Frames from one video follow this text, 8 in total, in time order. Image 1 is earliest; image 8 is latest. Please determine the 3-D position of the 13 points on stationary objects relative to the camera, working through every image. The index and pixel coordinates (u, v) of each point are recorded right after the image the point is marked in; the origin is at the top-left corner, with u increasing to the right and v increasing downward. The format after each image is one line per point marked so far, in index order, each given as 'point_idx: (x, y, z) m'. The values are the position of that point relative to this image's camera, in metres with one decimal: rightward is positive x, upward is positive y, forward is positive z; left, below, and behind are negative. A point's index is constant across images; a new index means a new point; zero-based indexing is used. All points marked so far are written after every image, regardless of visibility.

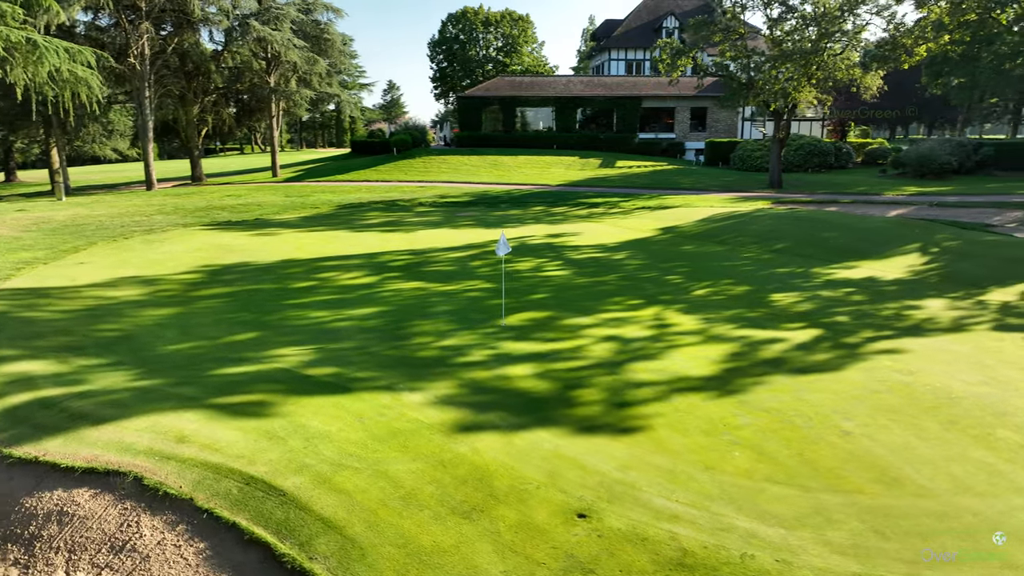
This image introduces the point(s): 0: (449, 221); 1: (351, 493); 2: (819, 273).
0: (-1.7, +1.8, +19.4) m
1: (-1.1, -1.5, +5.0) m
2: (+5.3, +0.3, +12.3) m
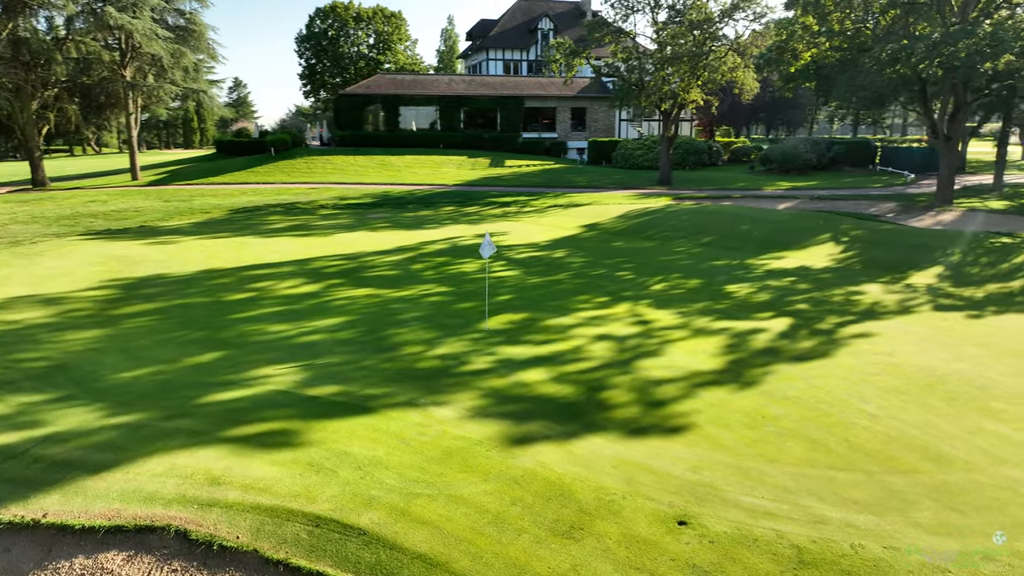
0: (-3.9, +1.7, +18.5) m
1: (-0.5, -1.5, +4.5) m
2: (+4.4, +0.4, +12.9) m
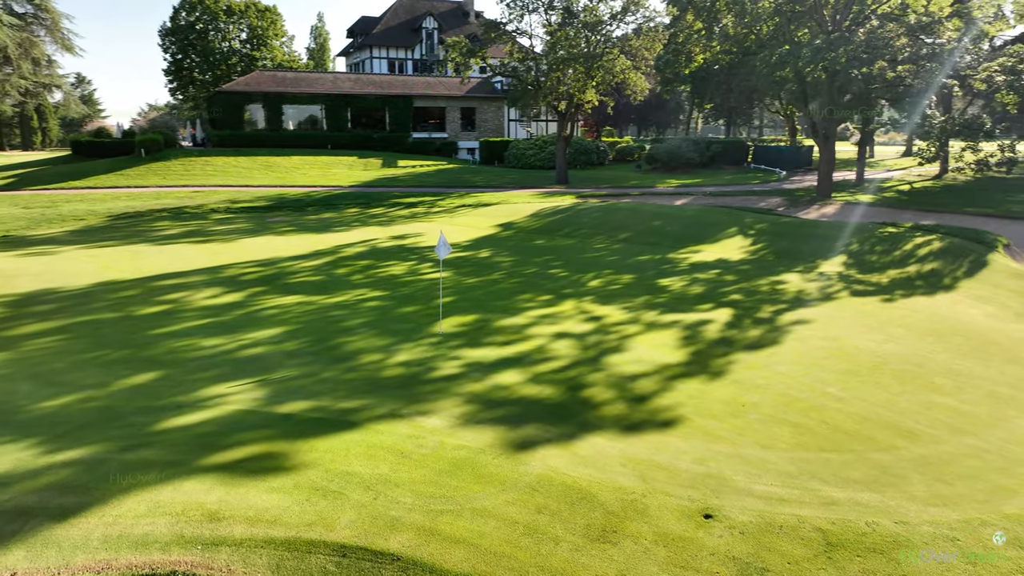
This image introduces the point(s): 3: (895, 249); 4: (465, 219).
0: (-6.1, +1.5, +17.5) m
1: (-0.2, -1.5, +4.3) m
2: (+3.1, +0.6, +13.3) m
3: (+7.1, +0.7, +13.1) m
4: (-1.2, +1.8, +18.5) m
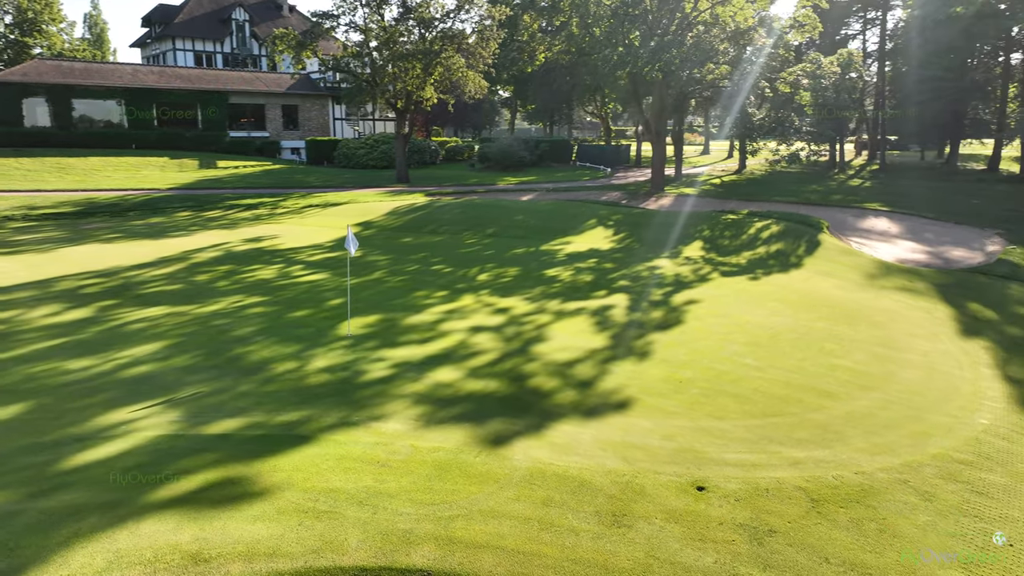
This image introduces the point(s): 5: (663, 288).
0: (-9.2, +1.1, +15.3) m
1: (-0.1, -1.4, +4.0) m
2: (+0.7, +0.7, +13.5) m
3: (+4.6, +1.1, +14.4) m
4: (-4.8, +1.7, +17.5) m
5: (+2.2, 0.0, +10.5) m
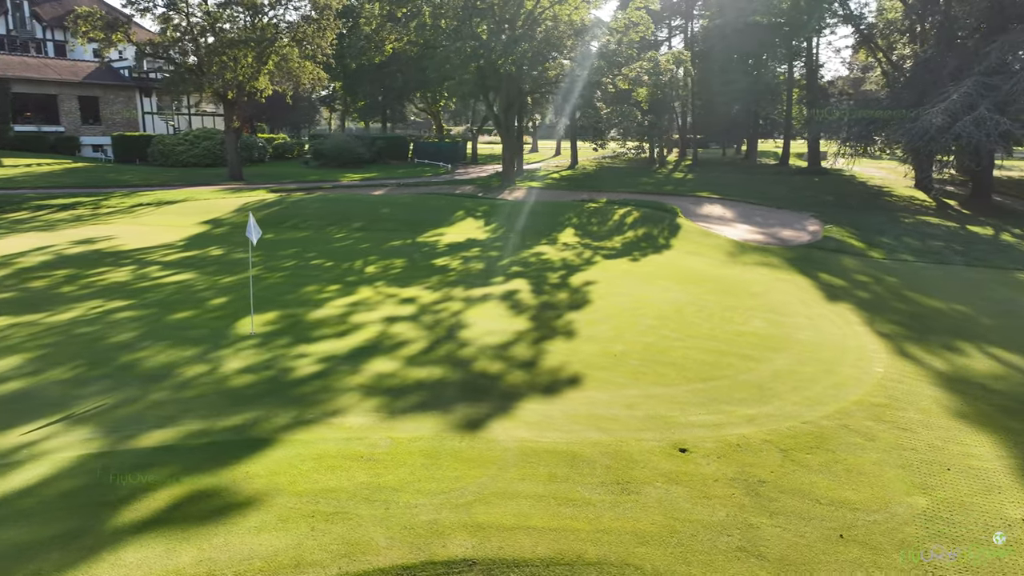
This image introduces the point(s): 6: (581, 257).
0: (-11.6, +0.8, +12.5) m
1: (+0.1, -1.3, +3.8) m
2: (-1.5, +0.9, +13.2) m
3: (+2.0, +1.4, +15.0) m
4: (-7.9, +1.6, +15.7) m
5: (+0.7, +0.2, +10.6) m
6: (+1.1, +0.5, +11.9) m
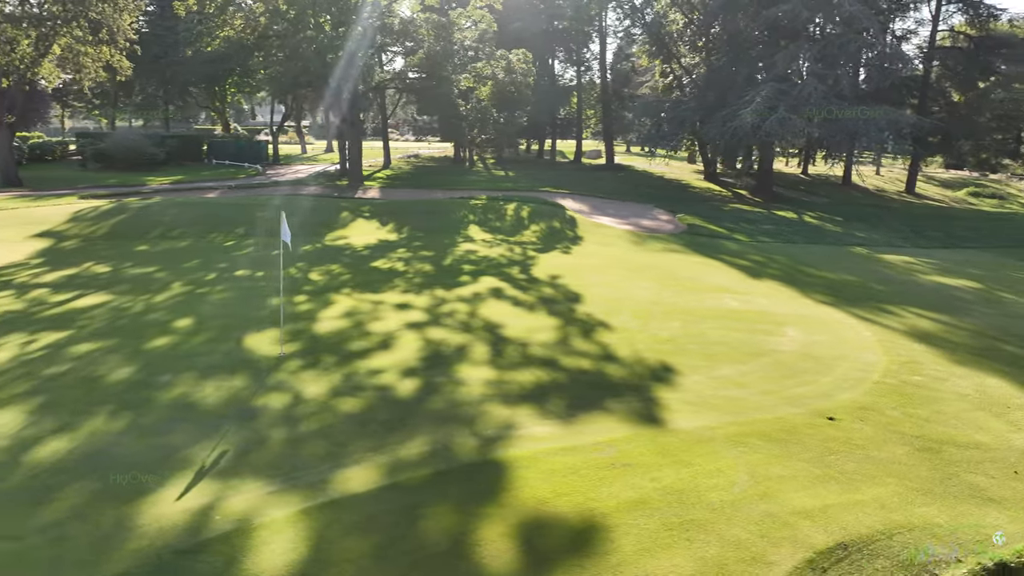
0: (-12.3, 0.0, +8.4) m
1: (+1.7, -1.2, +3.8) m
2: (-3.0, +0.8, +12.3) m
3: (-0.2, +1.5, +15.0) m
4: (-9.8, +1.0, +12.6) m
5: (0.0, +0.3, +10.5) m
6: (0.0, +0.6, +11.8) m
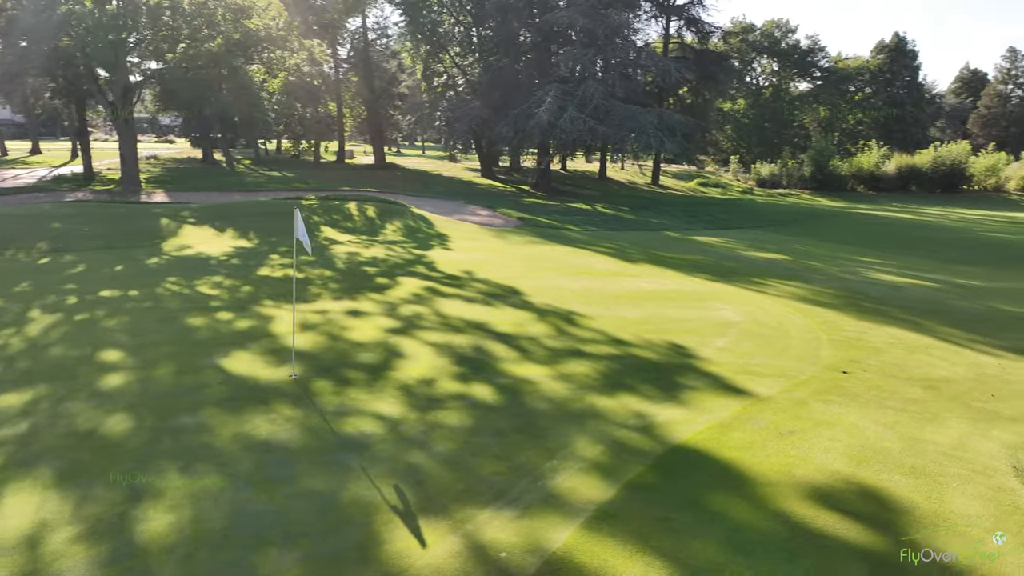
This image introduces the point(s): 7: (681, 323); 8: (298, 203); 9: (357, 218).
0: (-12.0, -0.9, +3.7) m
1: (+2.7, -0.9, +4.4) m
2: (-4.8, +0.5, +10.6) m
3: (-3.2, +1.4, +14.2) m
4: (-11.3, +0.2, +8.5) m
5: (-1.4, +0.3, +10.0) m
6: (-1.8, +0.6, +11.3) m
7: (+1.8, -0.4, +7.4) m
8: (-4.6, +1.8, +15.1) m
9: (-3.0, +1.4, +14.1) m
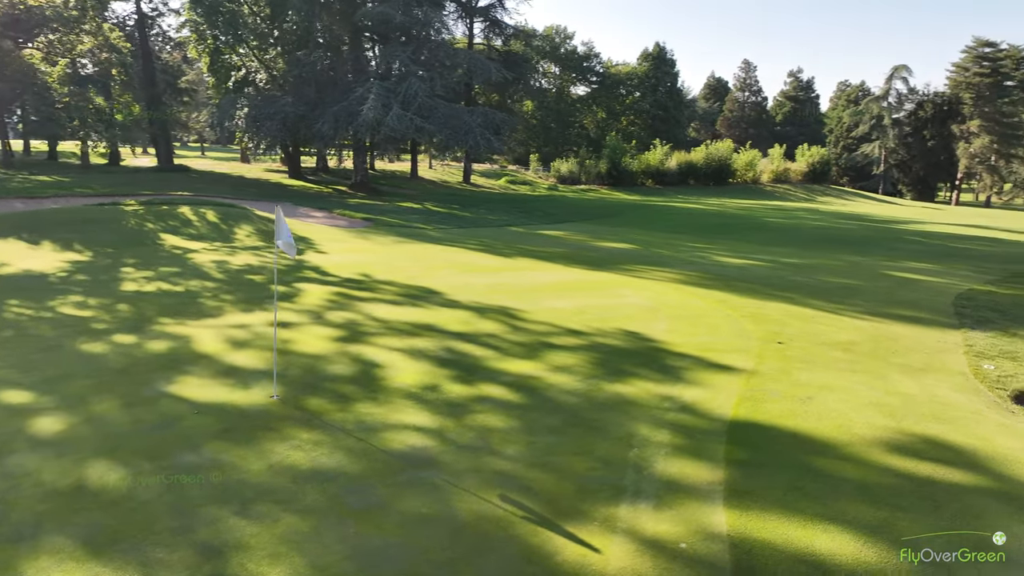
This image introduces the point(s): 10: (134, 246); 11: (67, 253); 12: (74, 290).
0: (-11.0, -1.5, +0.1) m
1: (+2.9, -0.7, +5.0) m
2: (-6.1, +0.2, +8.8) m
3: (-5.8, +1.2, +12.7) m
4: (-11.7, -0.5, +4.9) m
5: (-2.7, +0.2, +9.2) m
6: (-3.5, +0.4, +10.3) m
7: (+1.1, -0.3, +7.6) m
8: (-7.3, +1.5, +13.2) m
9: (-5.5, +1.1, +12.6) m
10: (-5.7, +0.6, +10.8) m
11: (-6.4, +0.5, +10.2) m
12: (-4.9, 0.0, +8.0) m
